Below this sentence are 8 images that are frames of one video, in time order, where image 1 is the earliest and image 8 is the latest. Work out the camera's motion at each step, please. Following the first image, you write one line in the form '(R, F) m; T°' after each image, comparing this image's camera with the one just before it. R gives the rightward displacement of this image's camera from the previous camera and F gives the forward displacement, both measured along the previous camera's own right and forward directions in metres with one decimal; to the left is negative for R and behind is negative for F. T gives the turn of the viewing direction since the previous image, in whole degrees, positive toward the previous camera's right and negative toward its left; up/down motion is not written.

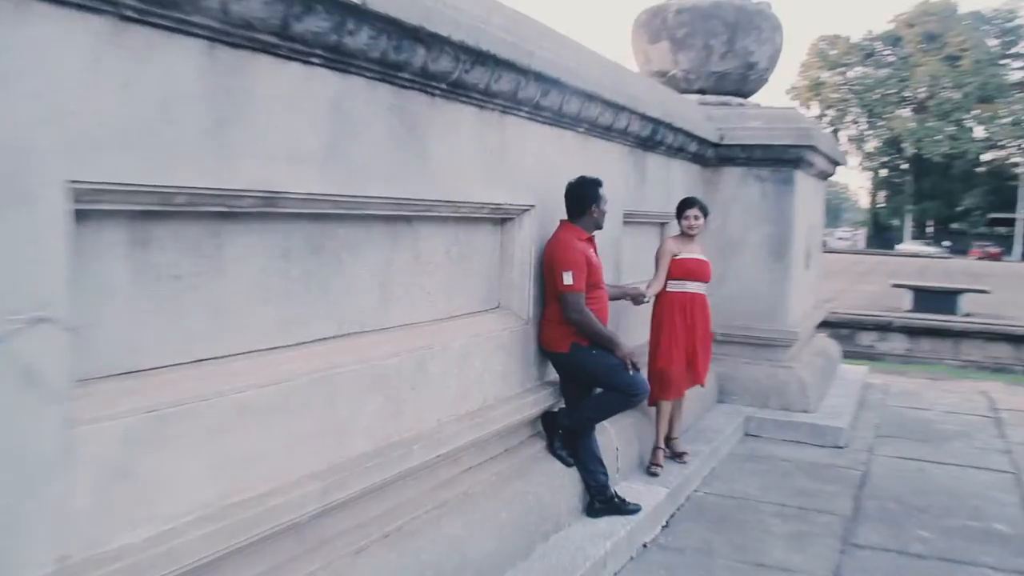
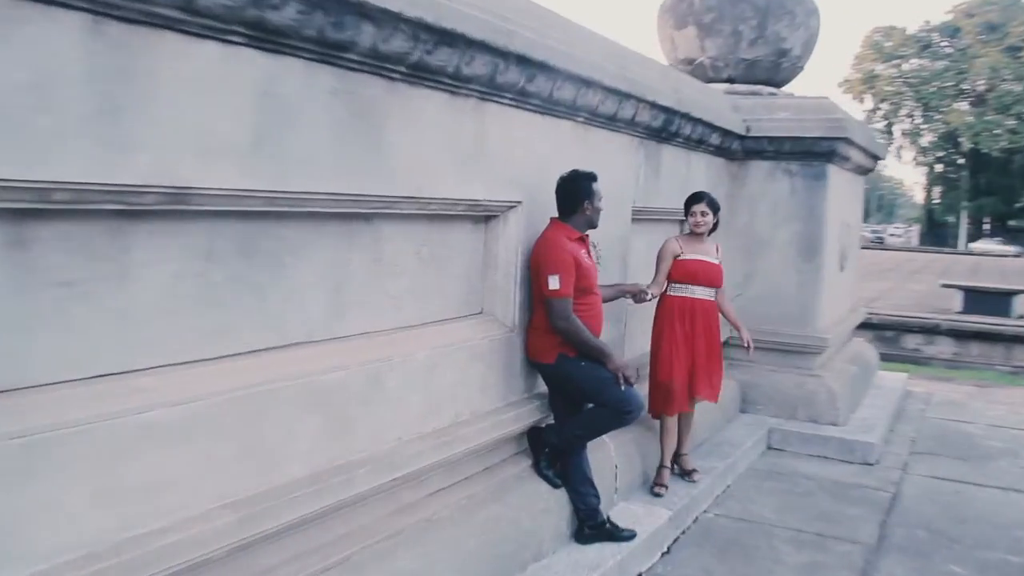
(+0.3, +0.4) m; -3°
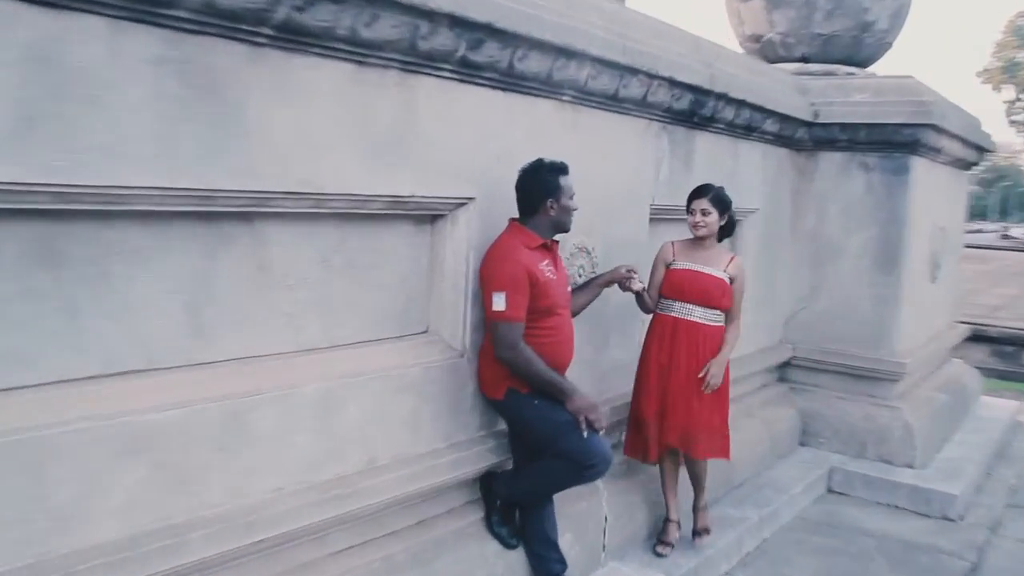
(+0.6, +0.8) m; -7°
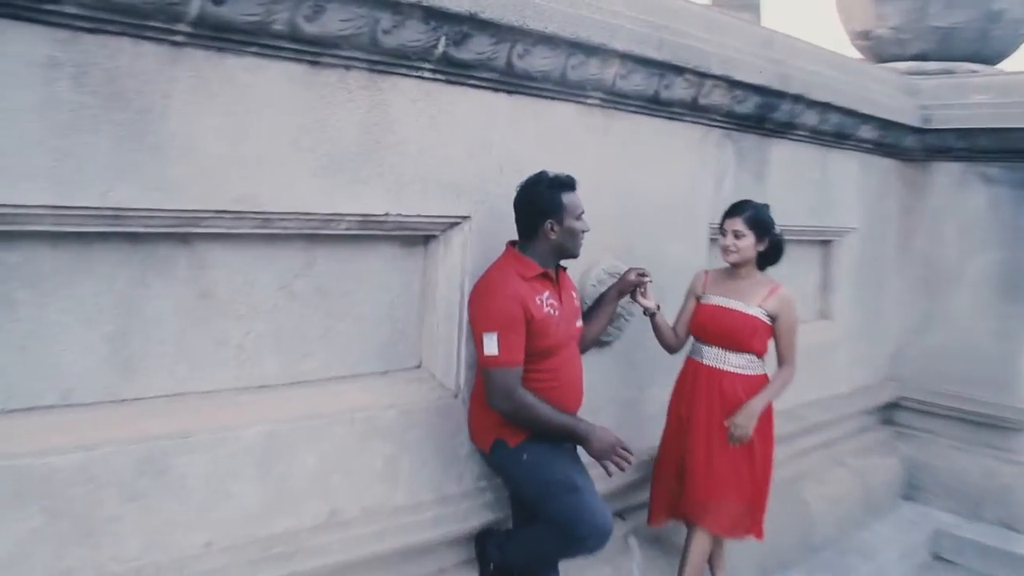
(+0.4, +0.5) m; -9°
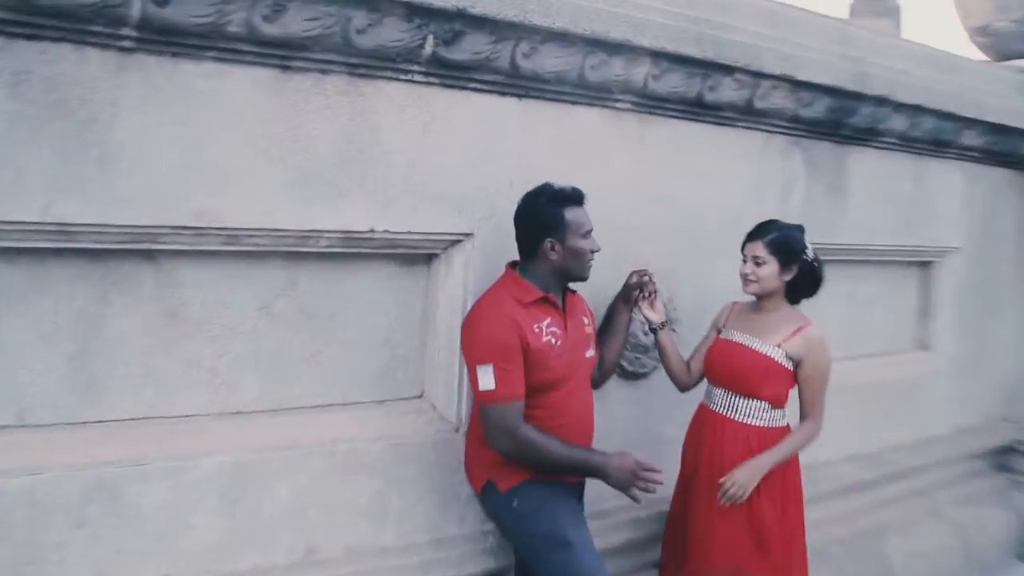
(+0.4, +0.3) m; -8°
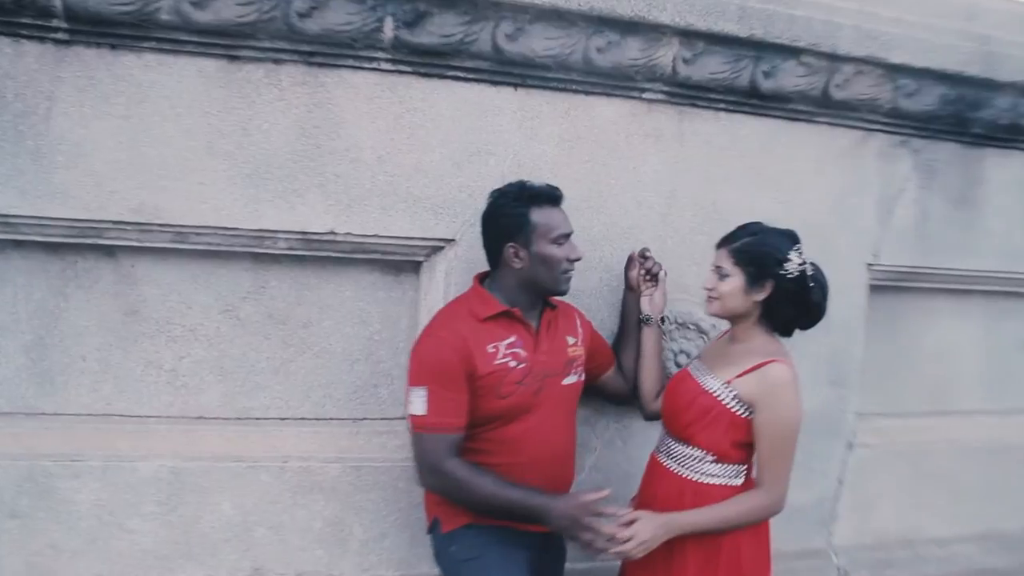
(+0.7, +0.4) m; -16°
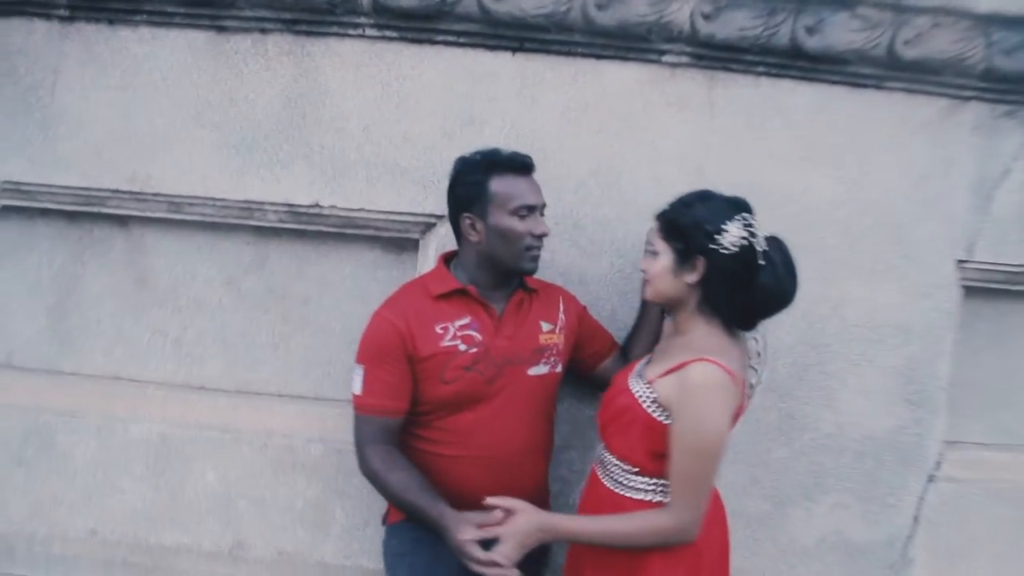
(+0.6, +0.3) m; -15°
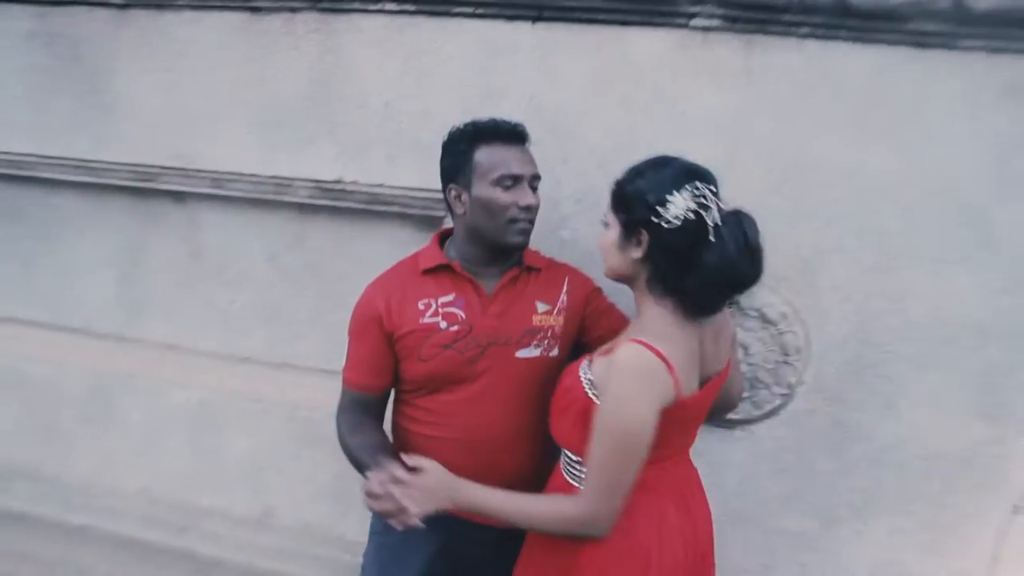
(+0.4, +0.1) m; -13°
